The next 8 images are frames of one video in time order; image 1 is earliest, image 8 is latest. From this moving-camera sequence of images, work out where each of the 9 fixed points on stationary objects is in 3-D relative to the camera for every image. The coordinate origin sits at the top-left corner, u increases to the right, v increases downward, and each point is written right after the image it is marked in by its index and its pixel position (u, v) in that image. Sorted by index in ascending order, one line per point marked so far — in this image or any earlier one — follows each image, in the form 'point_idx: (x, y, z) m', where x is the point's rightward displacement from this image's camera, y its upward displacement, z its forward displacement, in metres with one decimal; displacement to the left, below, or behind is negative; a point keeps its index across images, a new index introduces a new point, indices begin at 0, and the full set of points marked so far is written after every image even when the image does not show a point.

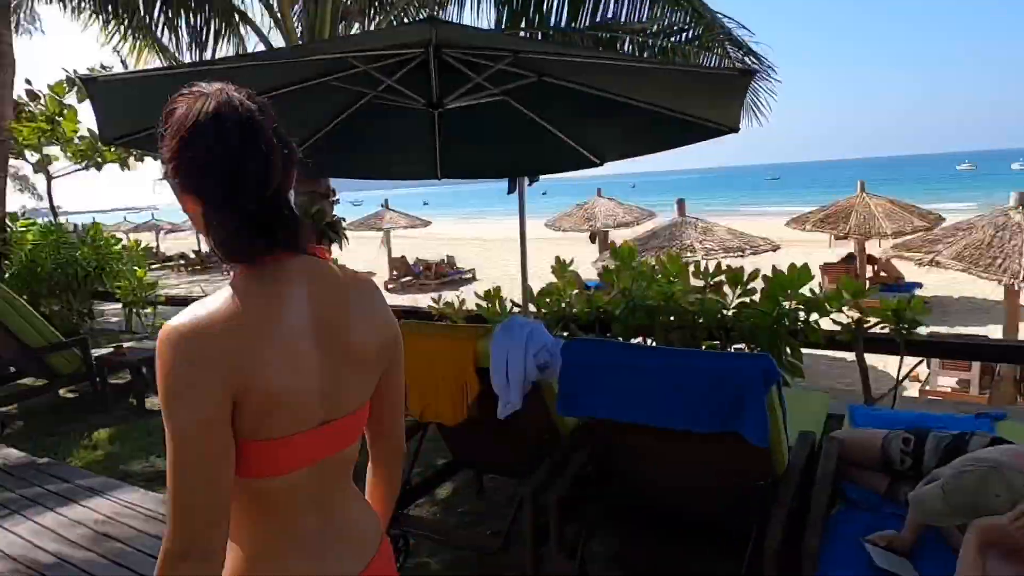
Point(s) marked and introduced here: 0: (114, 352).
0: (-3.3, -0.5, +5.4) m
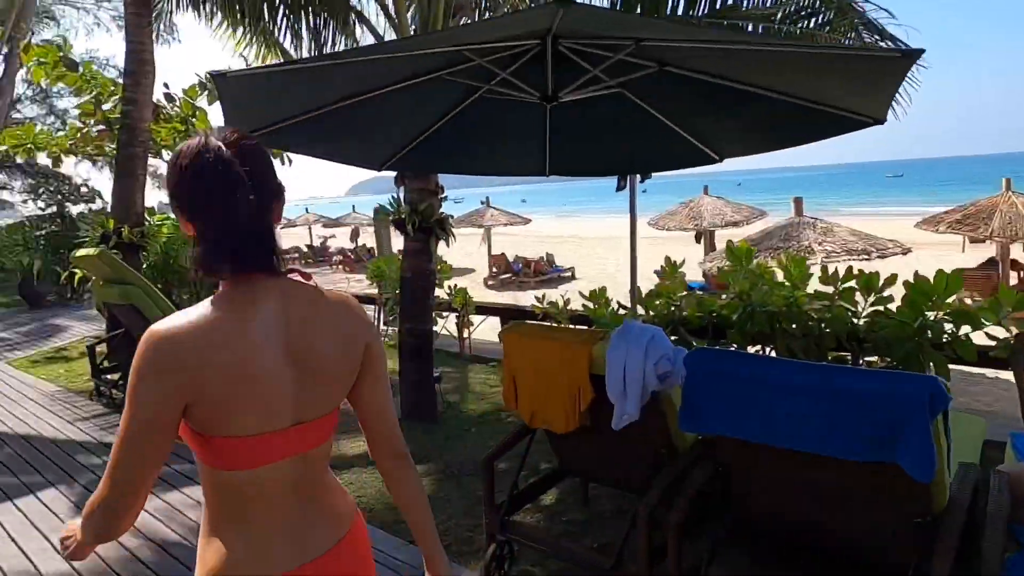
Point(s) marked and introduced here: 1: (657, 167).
0: (-2.4, -0.5, +5.7) m
1: (+0.8, +0.7, +3.8) m
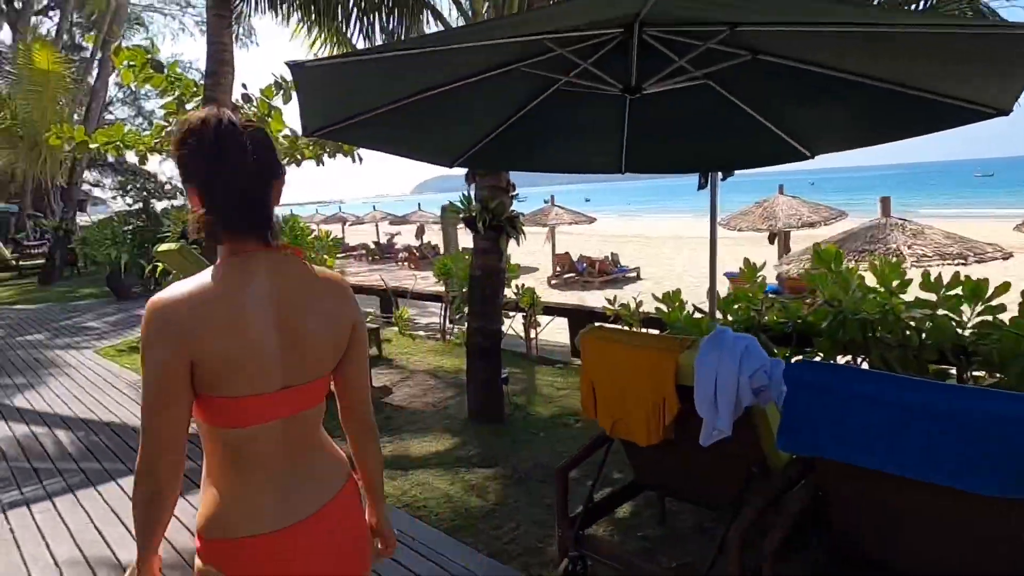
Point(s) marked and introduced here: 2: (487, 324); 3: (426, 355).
0: (-1.8, -0.4, +5.7) m
1: (+1.2, +0.7, +3.5) m
2: (-0.2, -0.2, +4.4) m
3: (-0.8, -0.7, +6.5) m
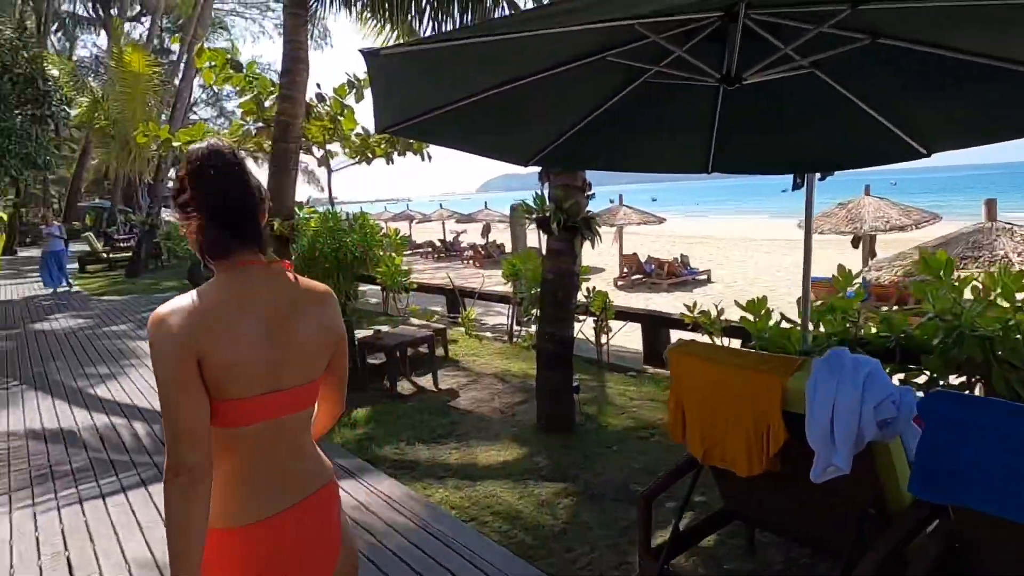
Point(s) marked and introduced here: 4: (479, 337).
0: (-1.2, -0.4, +5.7) m
1: (+1.6, +0.6, +3.2) m
2: (+0.3, -0.3, +4.2) m
3: (-0.2, -0.7, +6.3) m
4: (-0.4, -0.5, +7.2) m
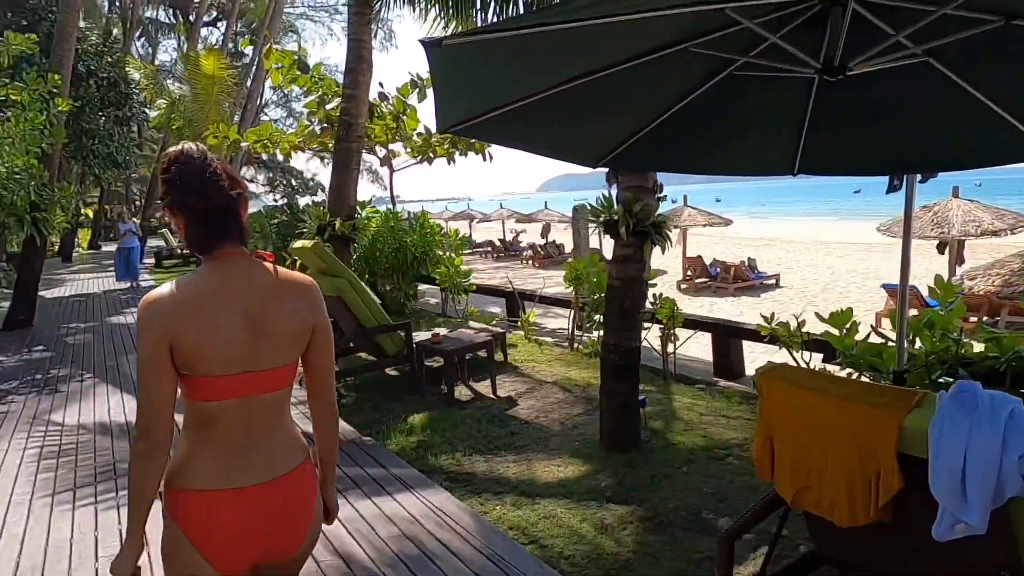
0: (-0.7, -0.4, +5.6) m
1: (+1.9, +0.5, +2.9) m
2: (+0.7, -0.3, +4.0) m
3: (+0.4, -0.7, +6.1) m
4: (+0.3, -0.6, +7.0) m
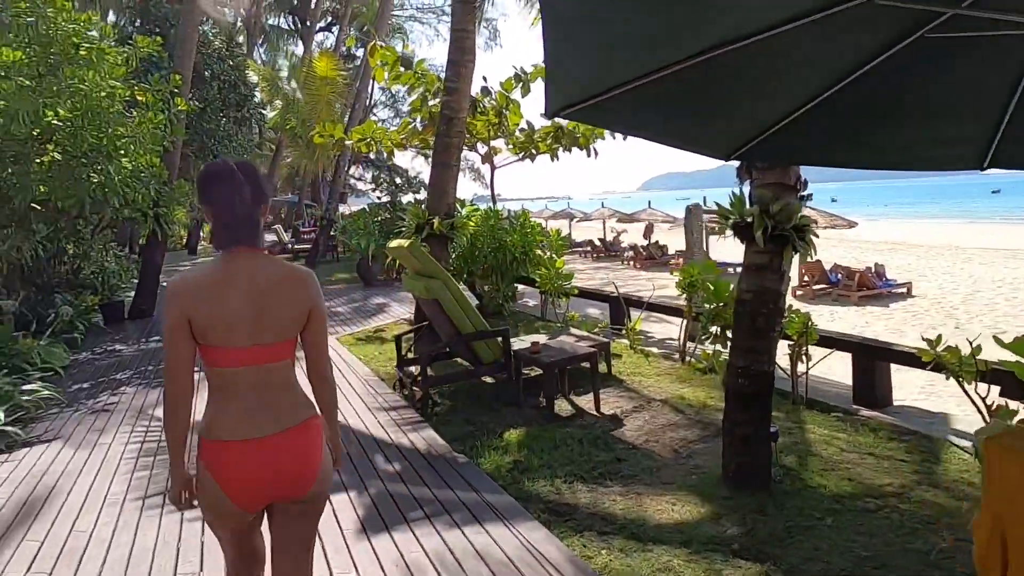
0: (+0.1, -0.5, +5.2) m
1: (+2.4, +0.4, +2.1) m
2: (+1.3, -0.4, +3.4) m
3: (+1.3, -0.8, +5.6) m
4: (+1.3, -0.6, +6.4) m
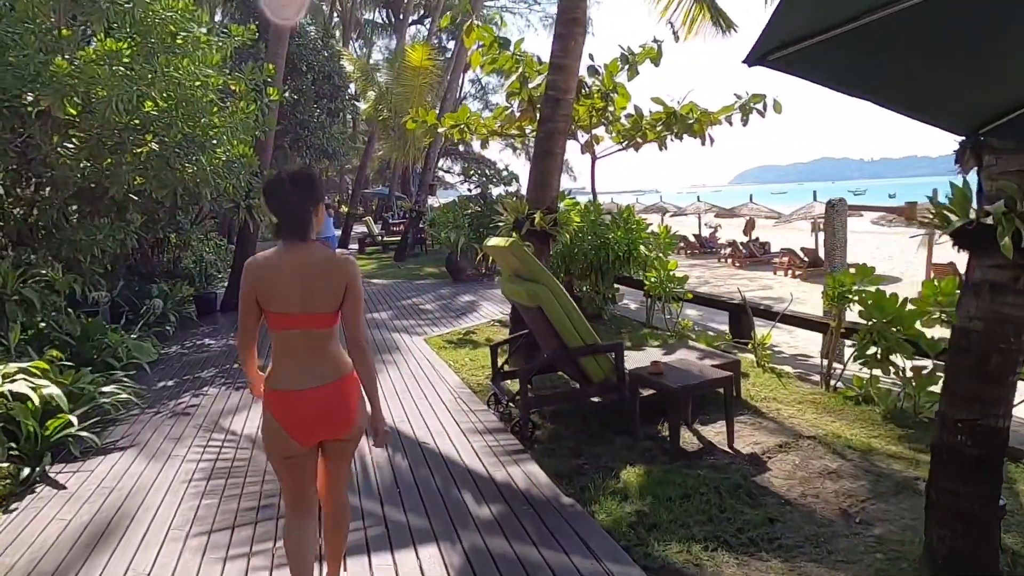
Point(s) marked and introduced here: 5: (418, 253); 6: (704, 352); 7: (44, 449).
0: (+0.9, -0.5, +4.4) m
1: (+2.7, +0.3, +1.1) m
2: (+1.8, -0.5, +2.5) m
3: (+2.1, -0.9, +4.7) m
4: (+2.2, -0.7, +5.5) m
5: (-2.7, +1.0, +18.8) m
6: (+1.5, -0.5, +5.1) m
7: (-3.0, -1.0, +4.2) m
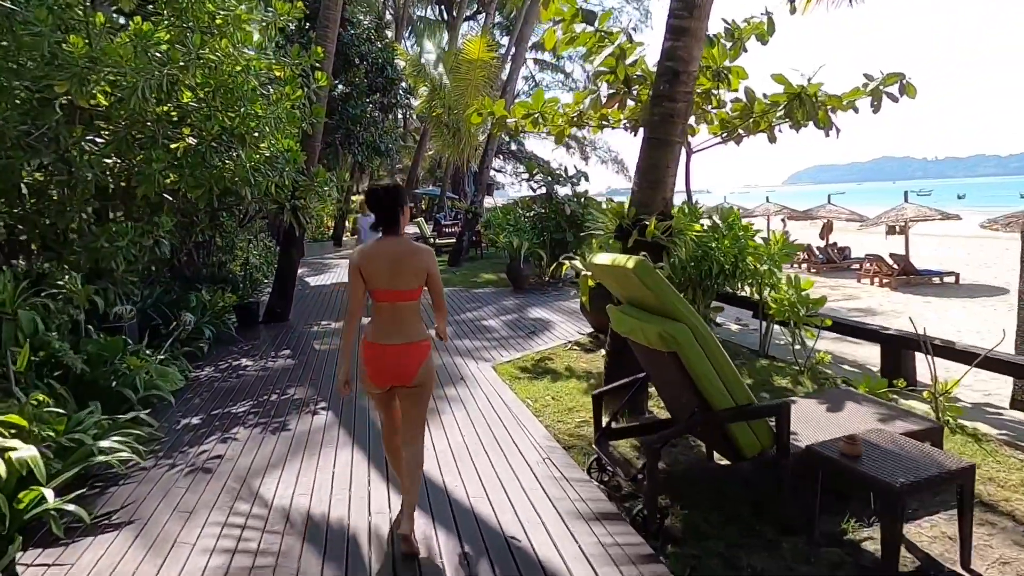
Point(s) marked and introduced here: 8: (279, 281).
0: (+1.5, -0.7, +3.1) m
1: (+3.1, +0.1, -0.4) m
2: (+2.2, -0.7, +1.1) m
3: (+2.7, -1.1, +3.3) m
4: (+2.9, -0.9, +4.1) m
5: (-1.0, +0.8, +17.7) m
6: (+2.1, -0.7, +3.8) m
7: (-2.4, -1.2, +3.2) m
8: (-3.3, +0.1, +9.4) m
